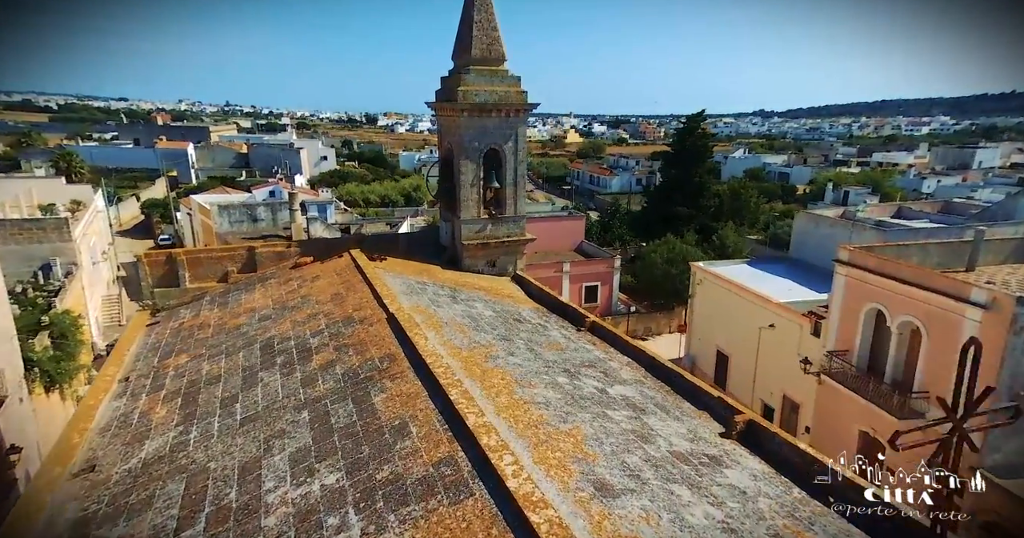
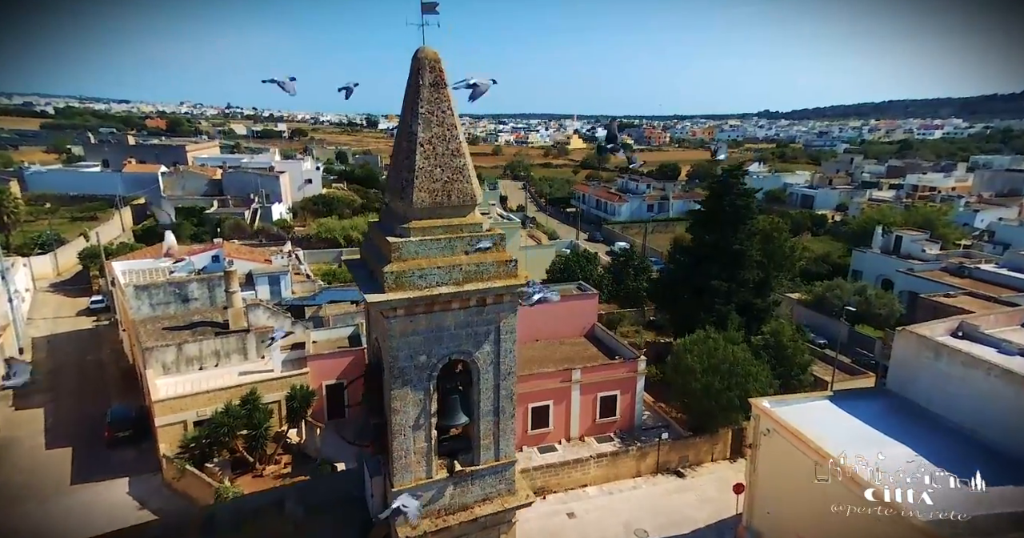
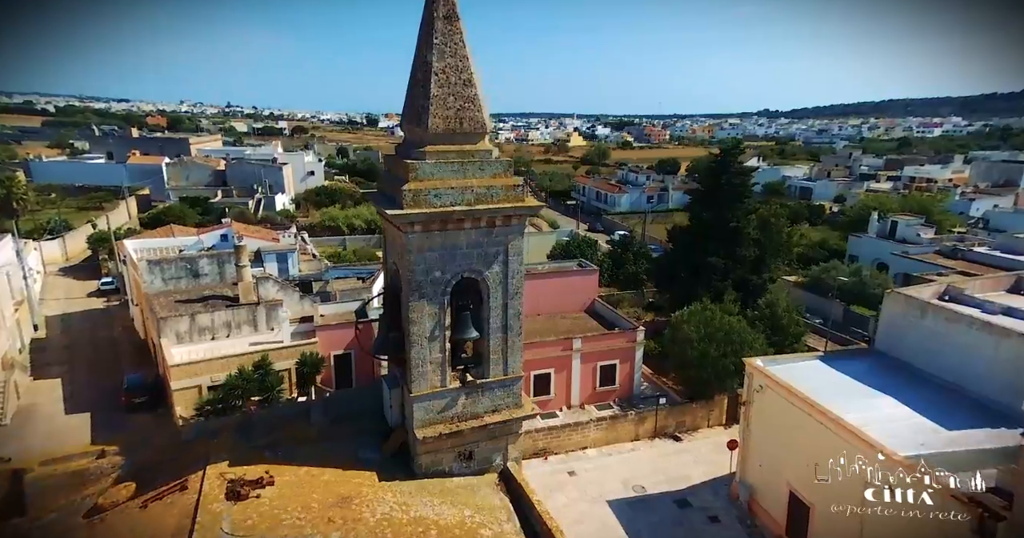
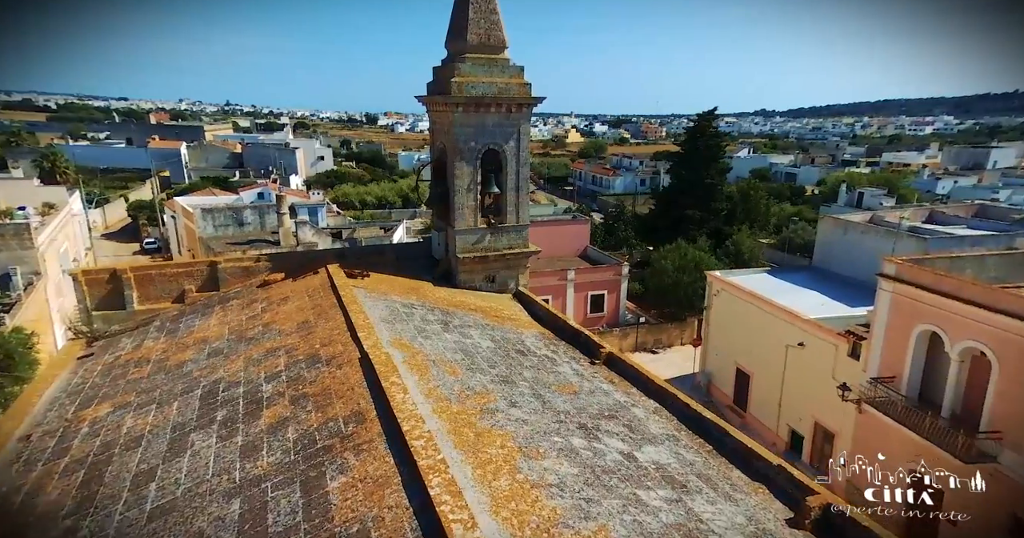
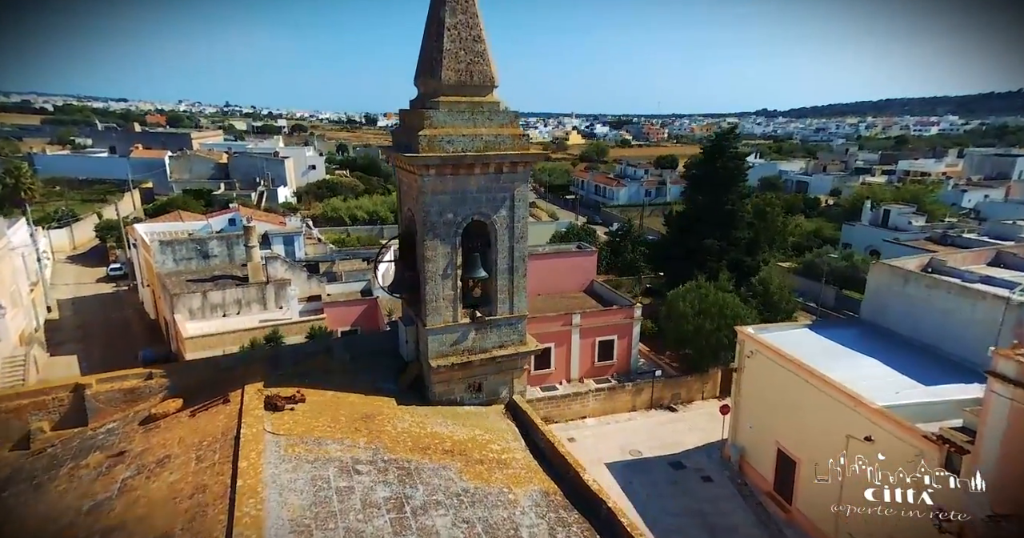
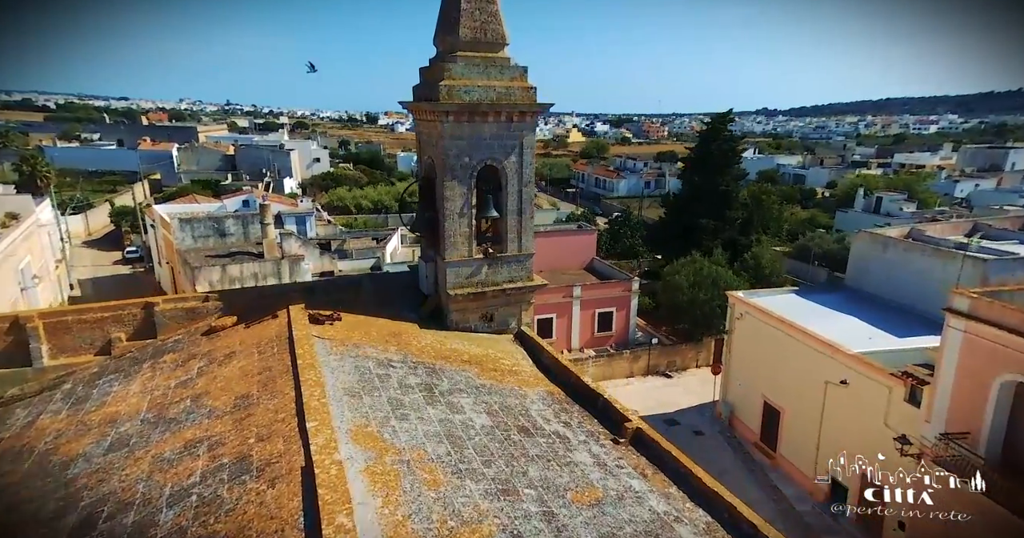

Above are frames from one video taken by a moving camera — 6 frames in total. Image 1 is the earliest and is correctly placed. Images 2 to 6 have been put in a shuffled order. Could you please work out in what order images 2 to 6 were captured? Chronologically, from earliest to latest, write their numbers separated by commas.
4, 6, 5, 3, 2
